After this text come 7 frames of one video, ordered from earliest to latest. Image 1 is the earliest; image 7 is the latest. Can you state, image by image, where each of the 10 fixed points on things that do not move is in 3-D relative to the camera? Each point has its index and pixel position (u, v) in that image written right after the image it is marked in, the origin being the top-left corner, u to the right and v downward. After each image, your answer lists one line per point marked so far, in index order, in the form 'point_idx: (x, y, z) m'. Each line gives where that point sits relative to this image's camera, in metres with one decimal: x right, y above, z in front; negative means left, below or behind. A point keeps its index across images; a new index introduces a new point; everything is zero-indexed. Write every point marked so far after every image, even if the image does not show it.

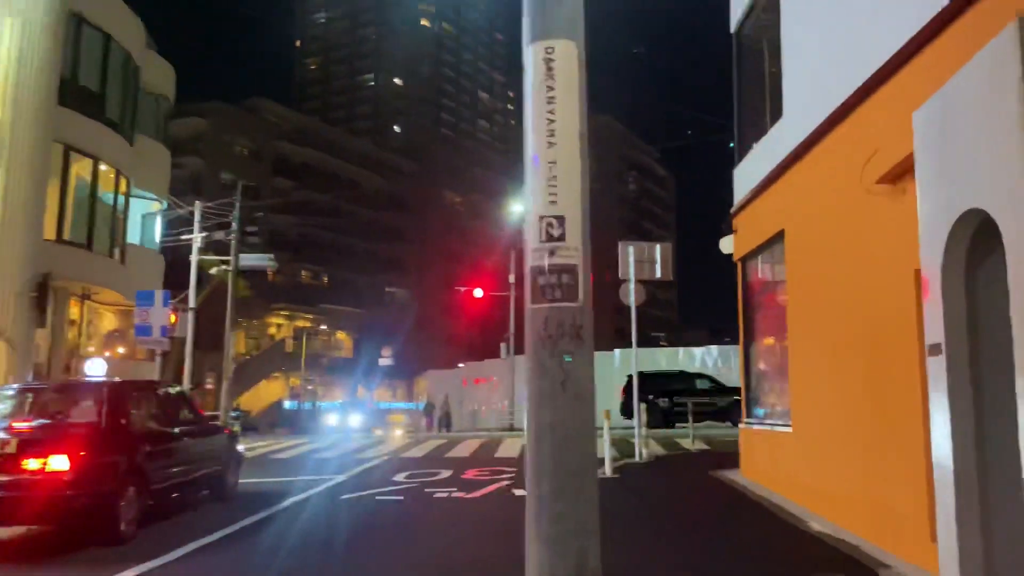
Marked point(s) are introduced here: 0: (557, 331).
0: (+0.2, -0.2, +4.3) m
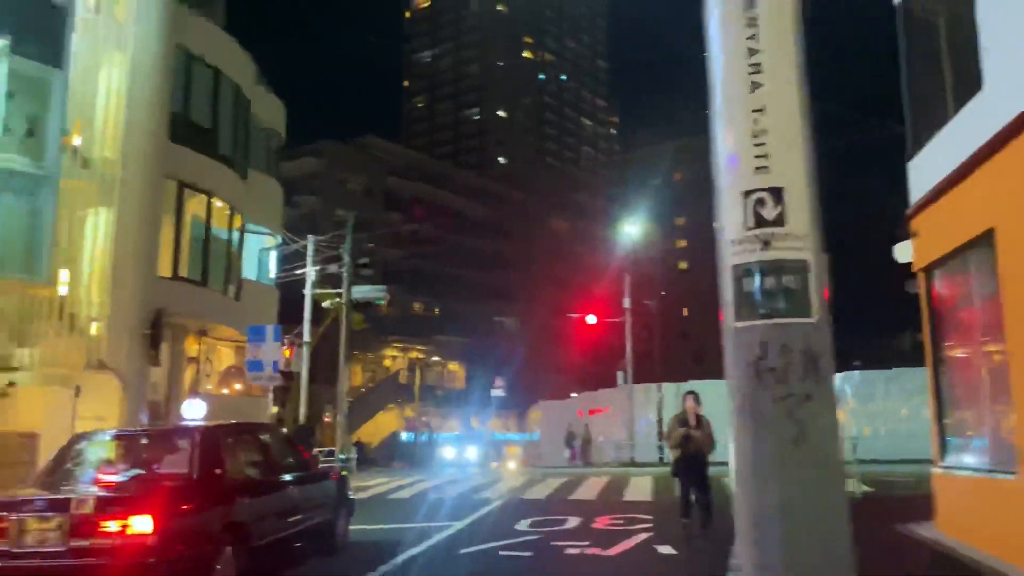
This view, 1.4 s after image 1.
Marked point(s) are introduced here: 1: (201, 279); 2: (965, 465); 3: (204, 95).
0: (+1.0, -0.3, +2.8) m
1: (-7.5, +0.2, +19.1) m
2: (+5.1, -2.0, +9.0) m
3: (-7.5, +4.7, +19.3) m
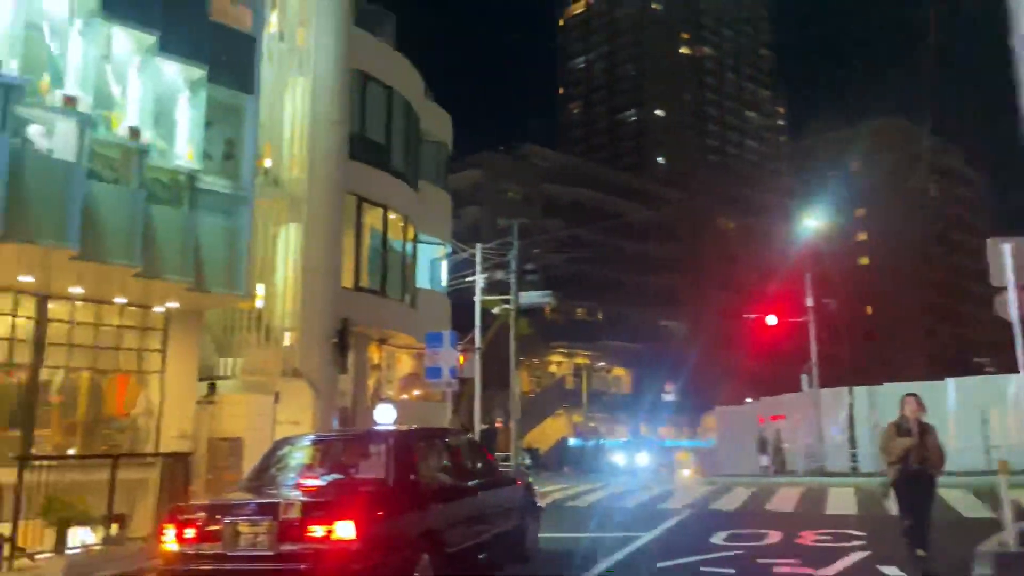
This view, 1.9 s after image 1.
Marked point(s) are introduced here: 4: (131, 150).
0: (+1.7, -0.2, +2.2) m
1: (-3.3, 0.0, +19.8) m
2: (+7.1, -1.8, +7.4) m
3: (-3.3, +4.4, +20.1) m
4: (-5.4, +2.0, +11.2) m
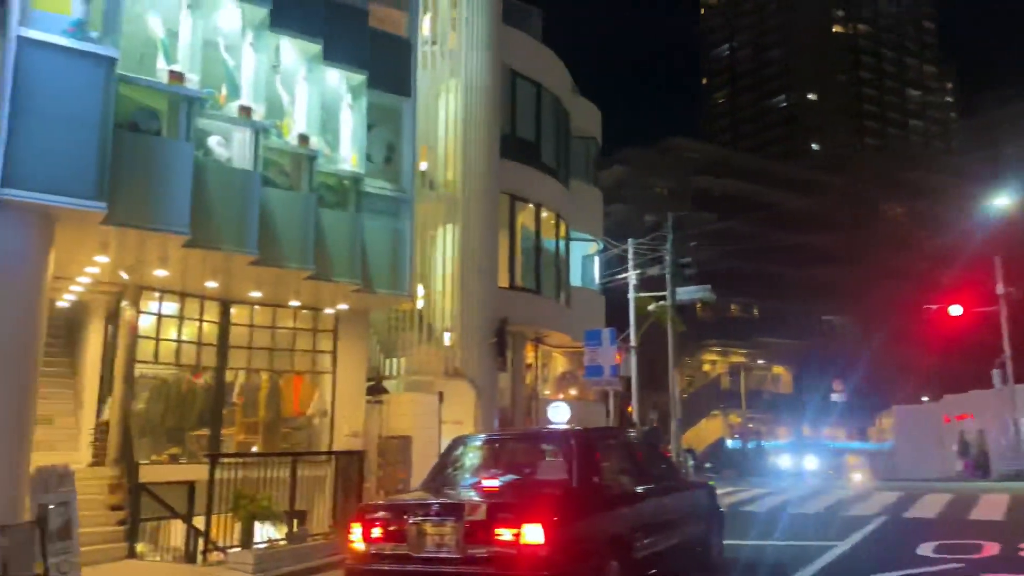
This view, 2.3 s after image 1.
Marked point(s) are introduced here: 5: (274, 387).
0: (+2.4, 0.0, +1.3) m
1: (+0.6, 0.0, +19.6) m
2: (+8.6, -1.5, +5.5) m
3: (+0.4, +4.5, +19.9) m
4: (-3.1, +1.9, +11.5) m
5: (-4.3, -1.8, +14.2) m
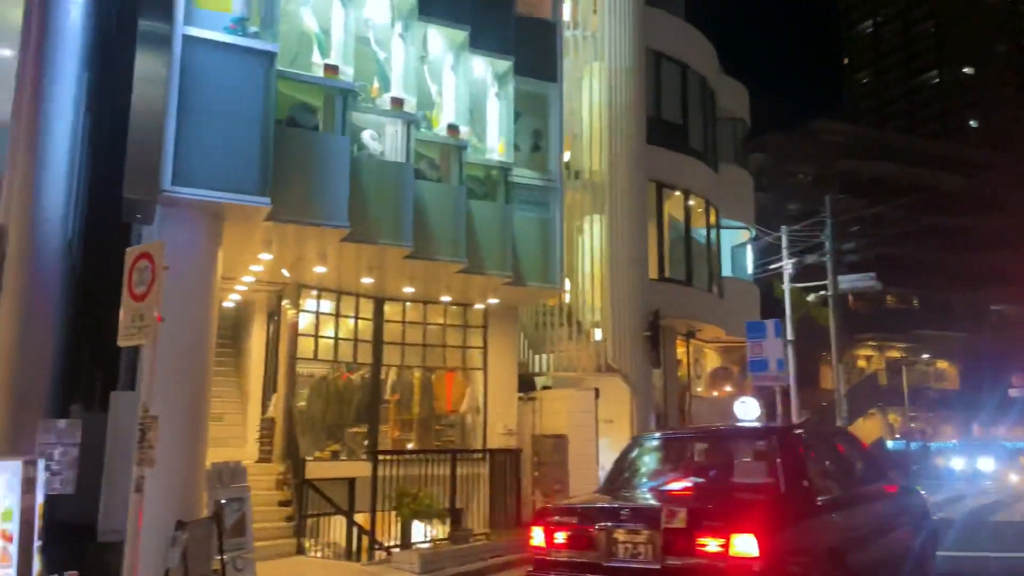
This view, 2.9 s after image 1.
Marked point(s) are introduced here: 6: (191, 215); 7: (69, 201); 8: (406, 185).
0: (+2.9, +0.2, +0.3) m
1: (+4.1, +0.2, +18.6) m
2: (+9.8, -1.1, +3.4) m
3: (+3.9, +4.7, +18.9) m
4: (-0.9, +2.0, +11.3) m
5: (-1.5, -1.7, +14.1) m
6: (-3.4, +0.8, +8.3) m
7: (-4.6, +0.9, +8.2) m
8: (-1.4, +1.3, +10.2) m
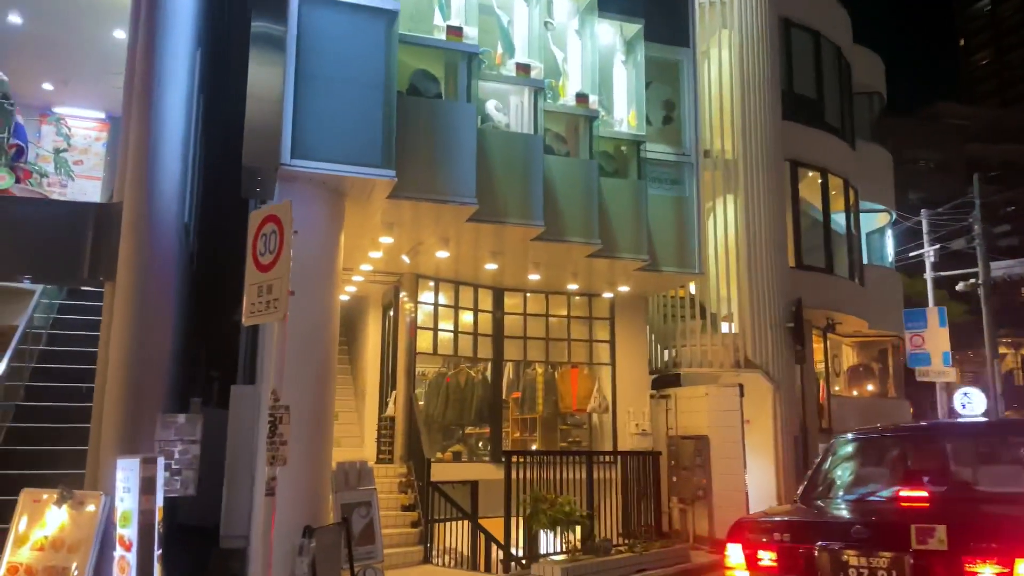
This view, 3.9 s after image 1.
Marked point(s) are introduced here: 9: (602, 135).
0: (+3.3, +0.5, -1.1) m
1: (+6.7, +0.5, +17.0) m
2: (+10.5, -0.7, +1.2) m
3: (+6.4, +4.9, +17.3) m
4: (+0.9, +2.2, +10.3) m
5: (+0.6, -1.5, +13.1) m
6: (-1.9, +0.9, +7.6) m
7: (-3.1, +1.0, +7.6) m
8: (+0.3, +1.5, +9.2) m
9: (+1.2, +2.1, +10.8) m
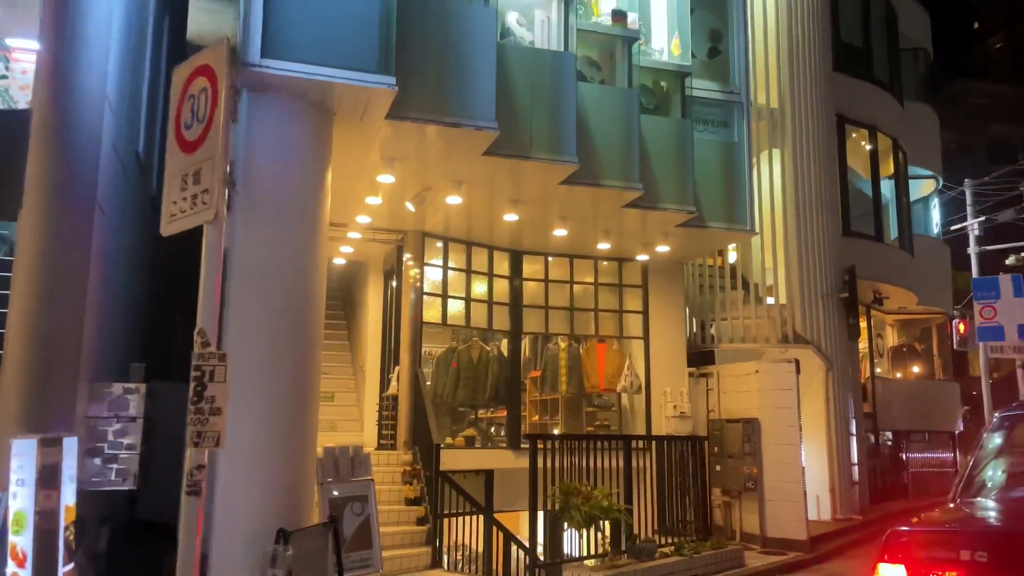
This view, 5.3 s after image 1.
0: (+3.5, +0.8, -2.7) m
1: (+7.0, +1.1, +15.4) m
2: (+10.7, -0.3, -0.5) m
3: (+6.7, +5.5, +15.7) m
4: (+1.1, +2.7, +8.7) m
5: (+0.9, -1.0, +11.5) m
6: (-1.7, +1.4, +6.0) m
7: (-2.9, +1.5, +6.1) m
8: (+0.5, +2.0, +7.6) m
9: (+1.5, +2.6, +9.2) m
